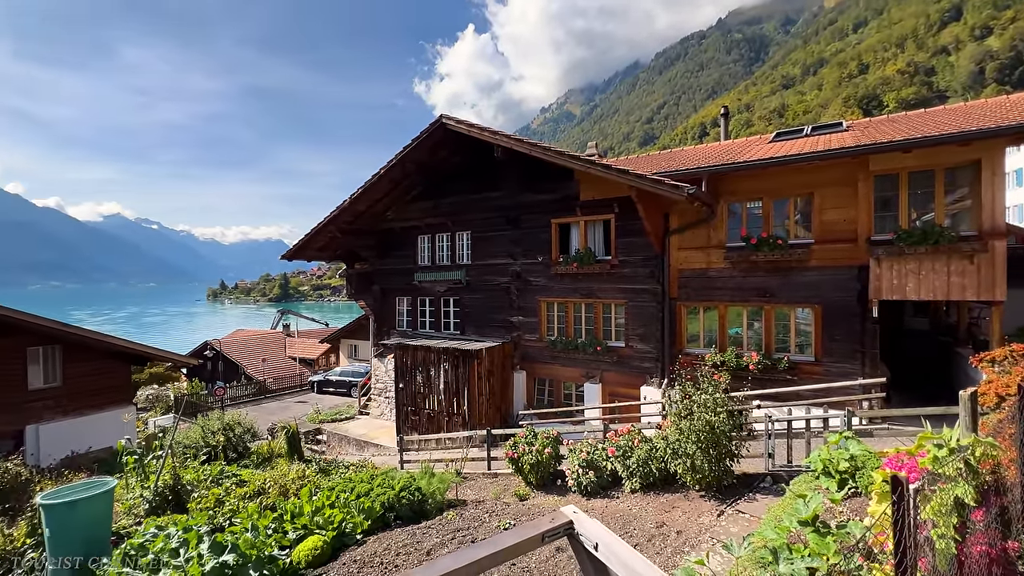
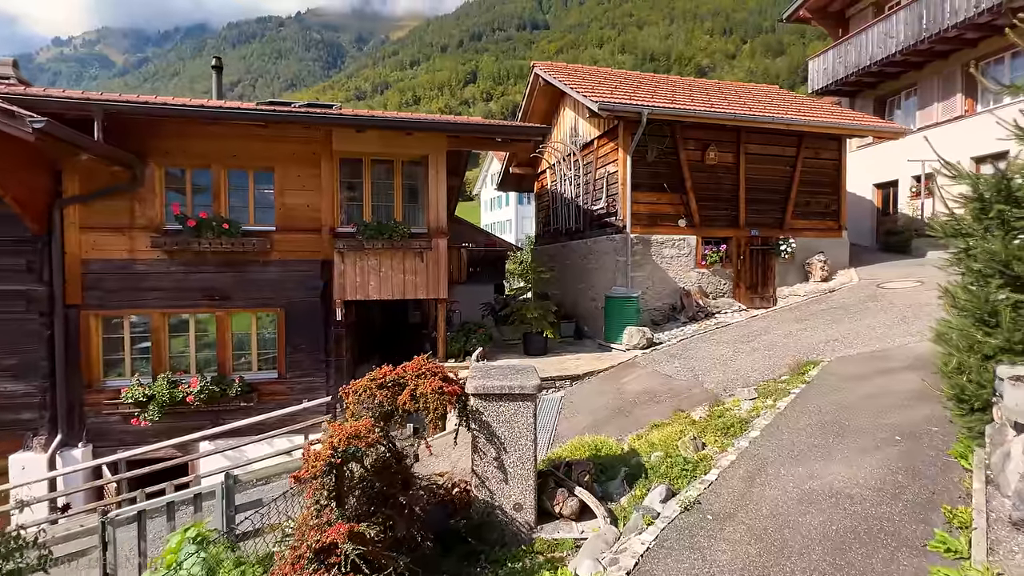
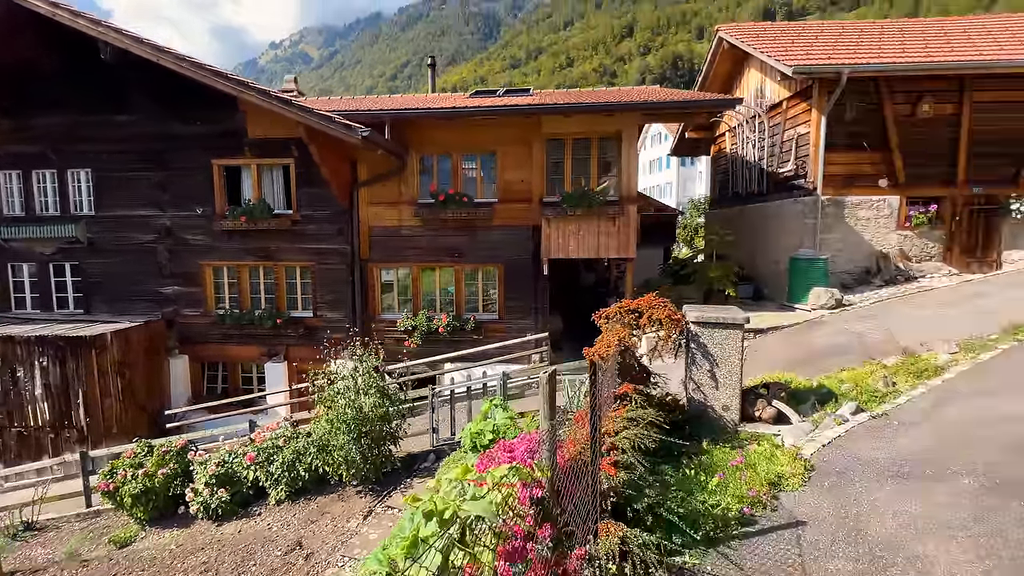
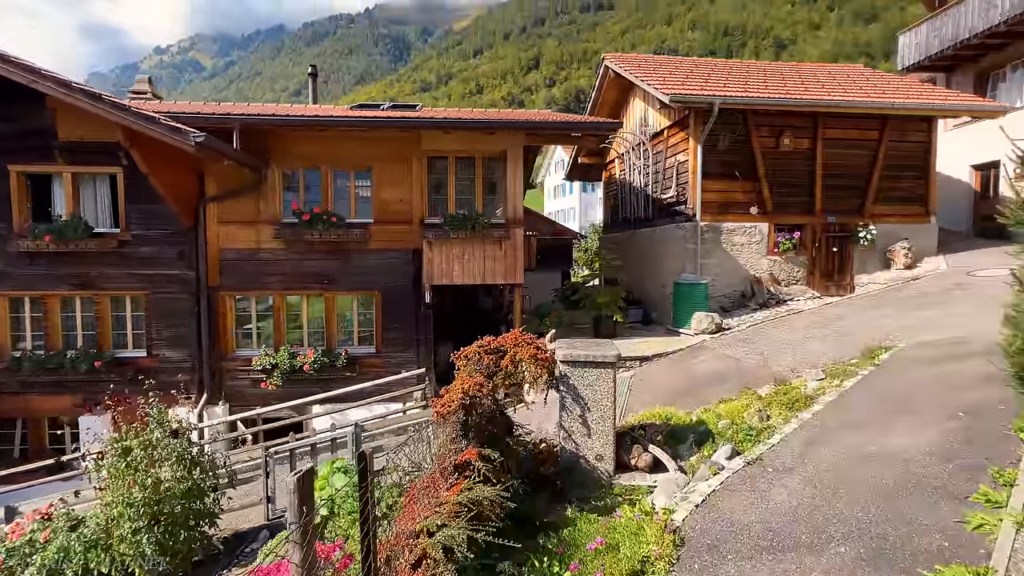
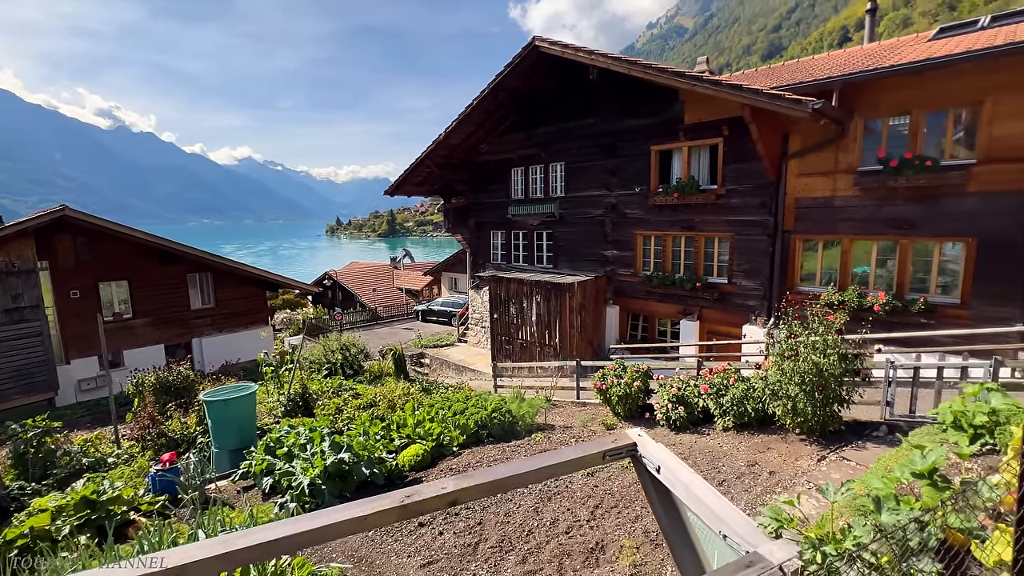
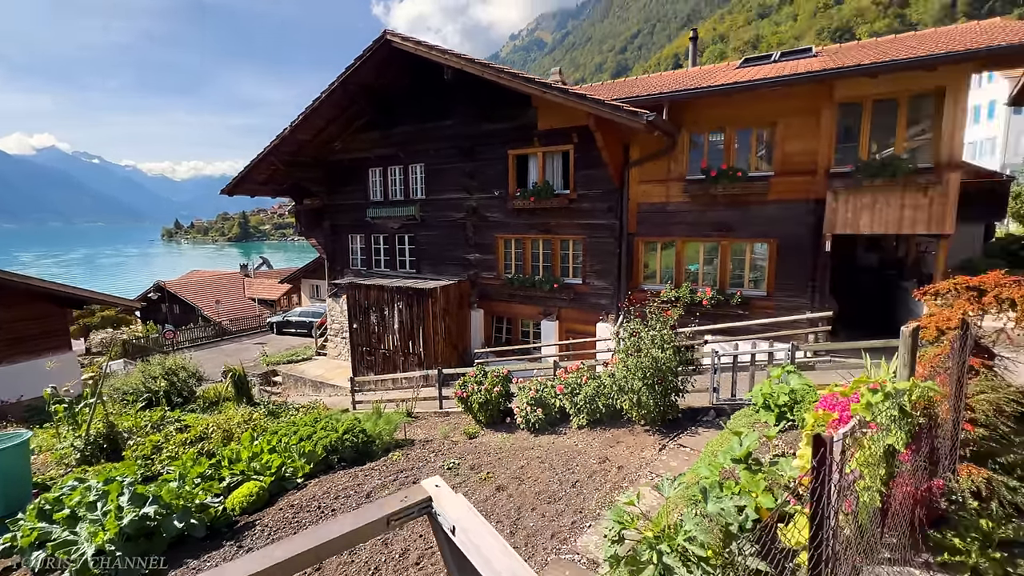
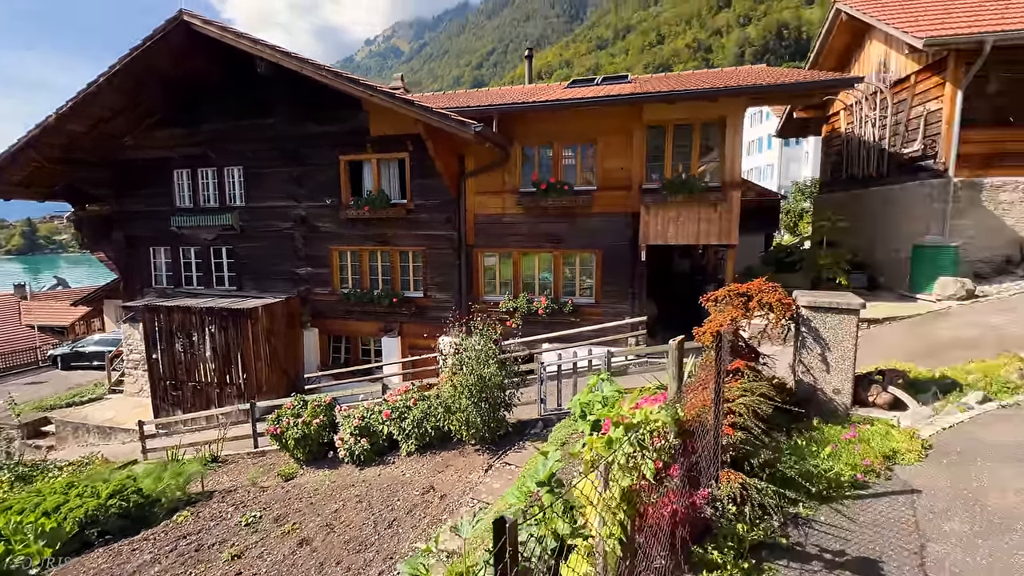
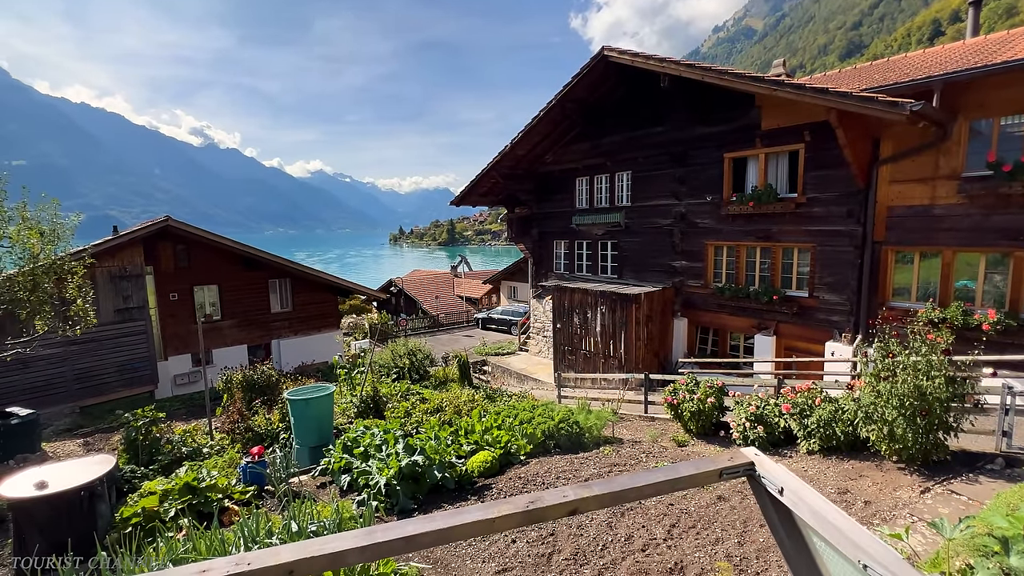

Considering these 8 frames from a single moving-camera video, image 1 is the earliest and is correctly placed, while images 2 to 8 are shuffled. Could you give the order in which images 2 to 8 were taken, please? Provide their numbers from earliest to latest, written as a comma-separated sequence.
8, 5, 6, 7, 3, 4, 2
